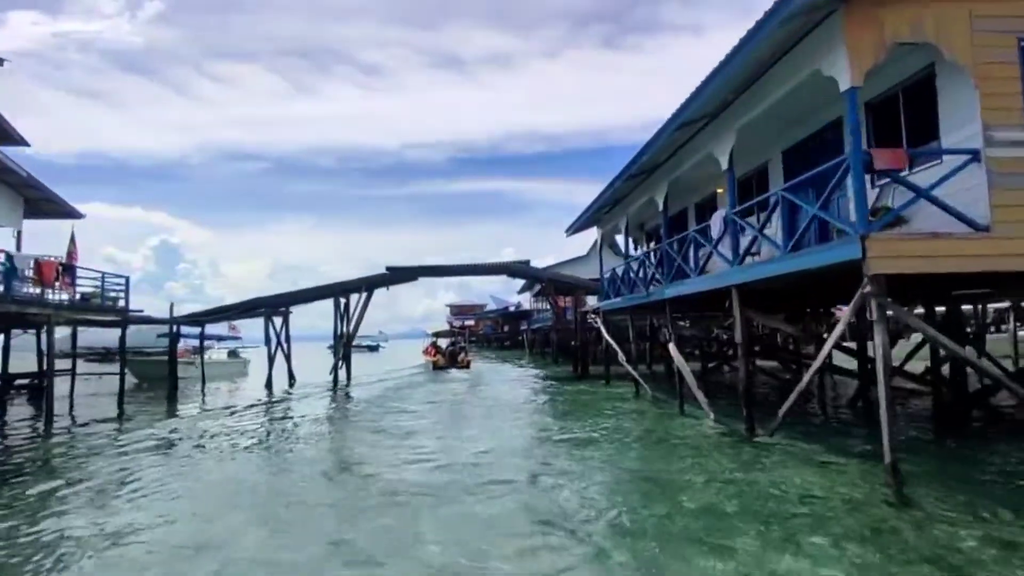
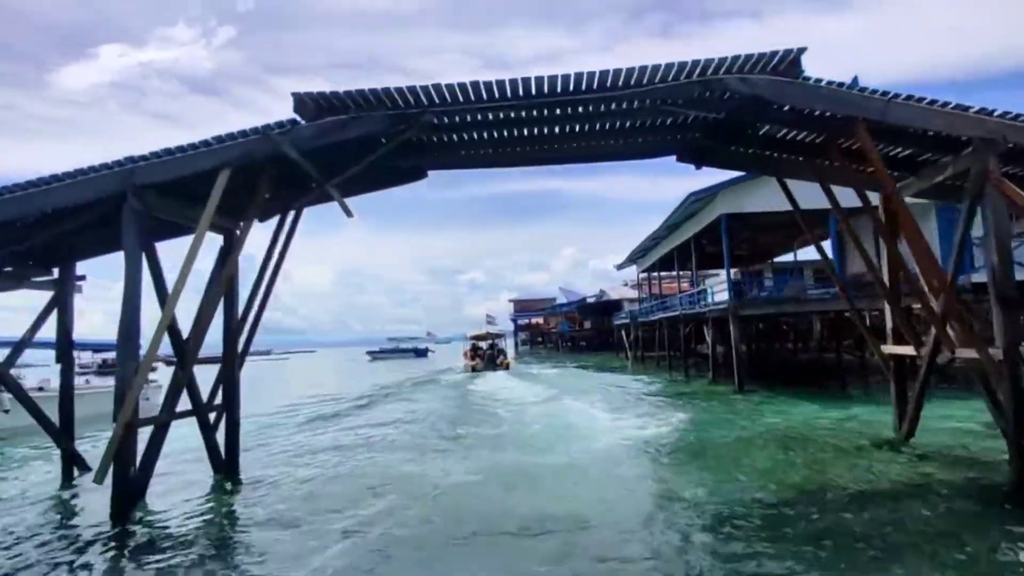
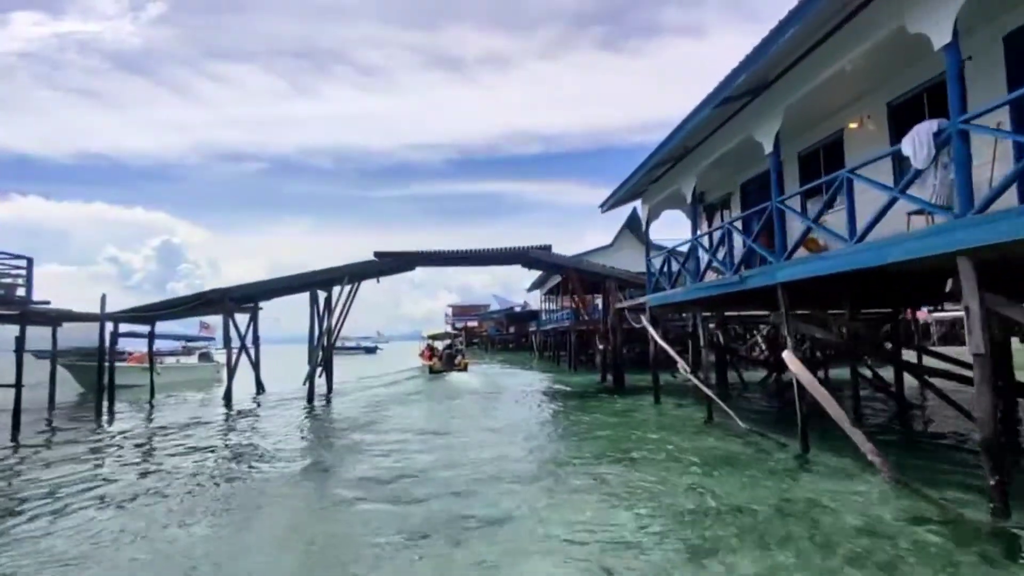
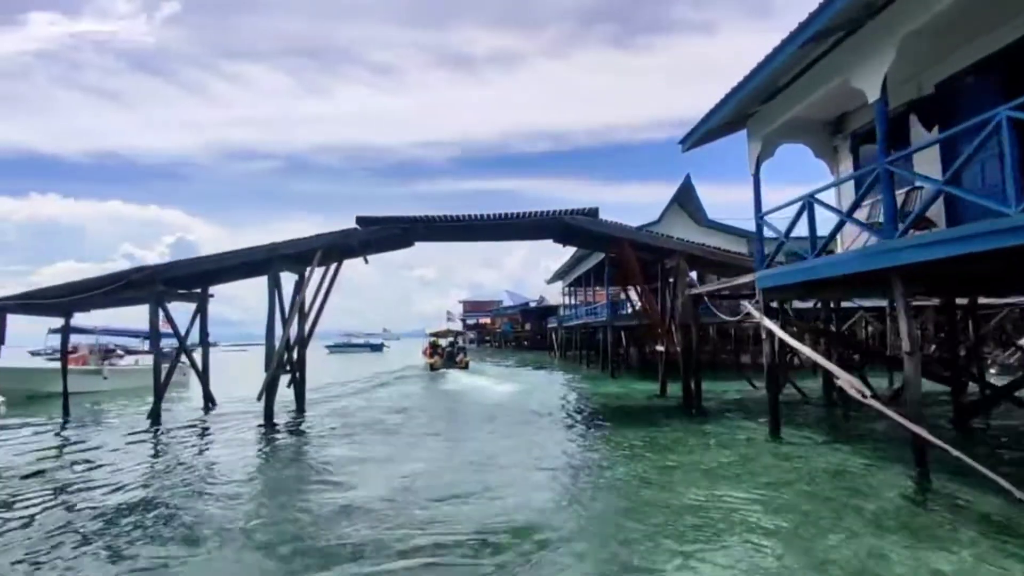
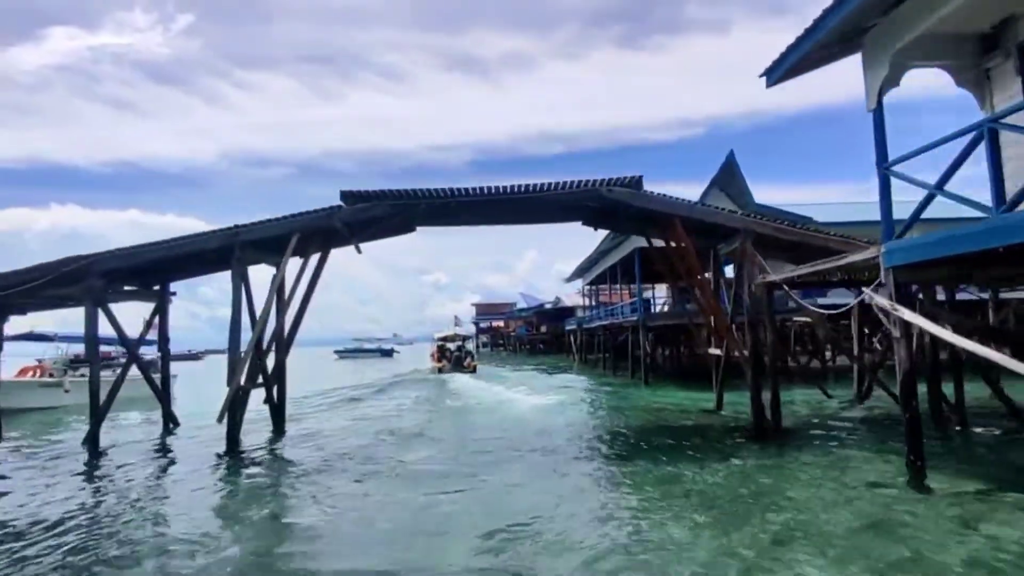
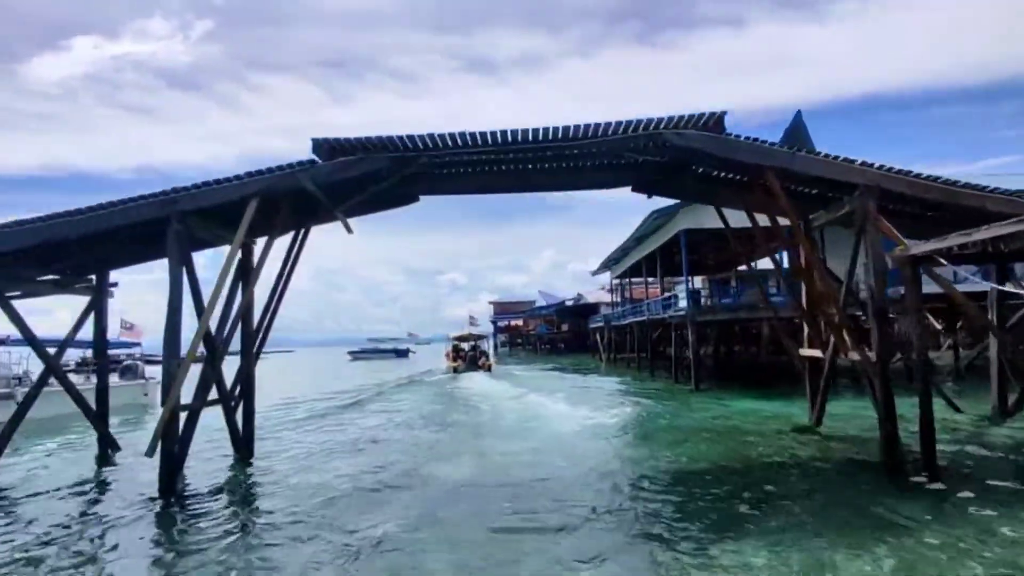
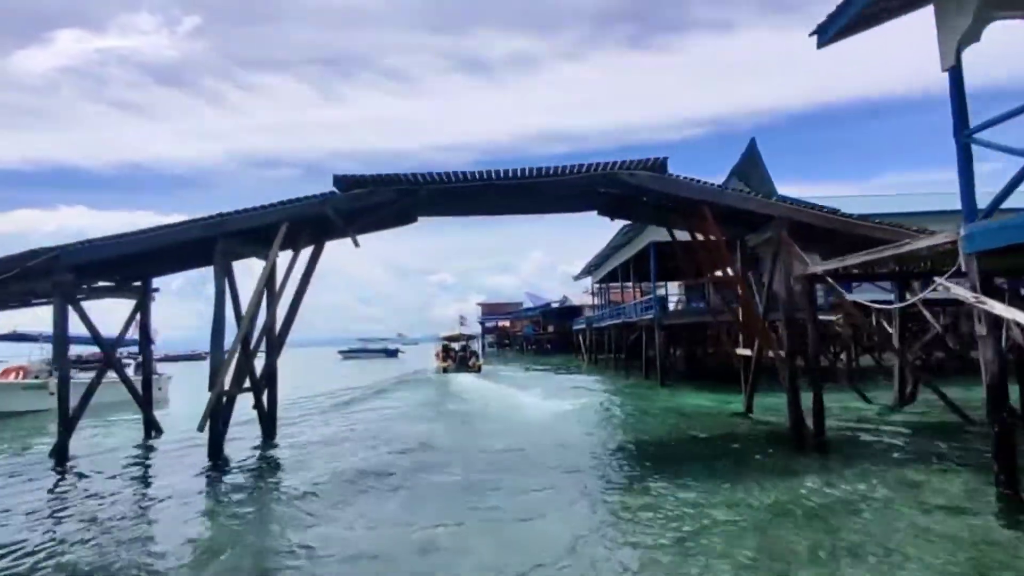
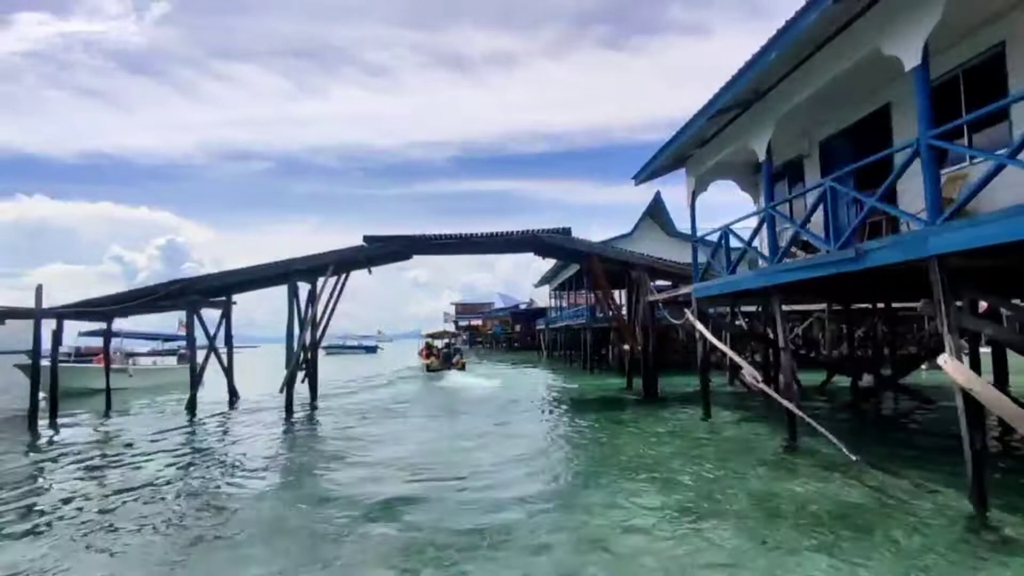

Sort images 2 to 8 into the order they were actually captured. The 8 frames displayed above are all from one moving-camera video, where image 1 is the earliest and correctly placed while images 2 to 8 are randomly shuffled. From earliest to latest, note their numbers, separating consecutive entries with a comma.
3, 8, 4, 5, 7, 6, 2
